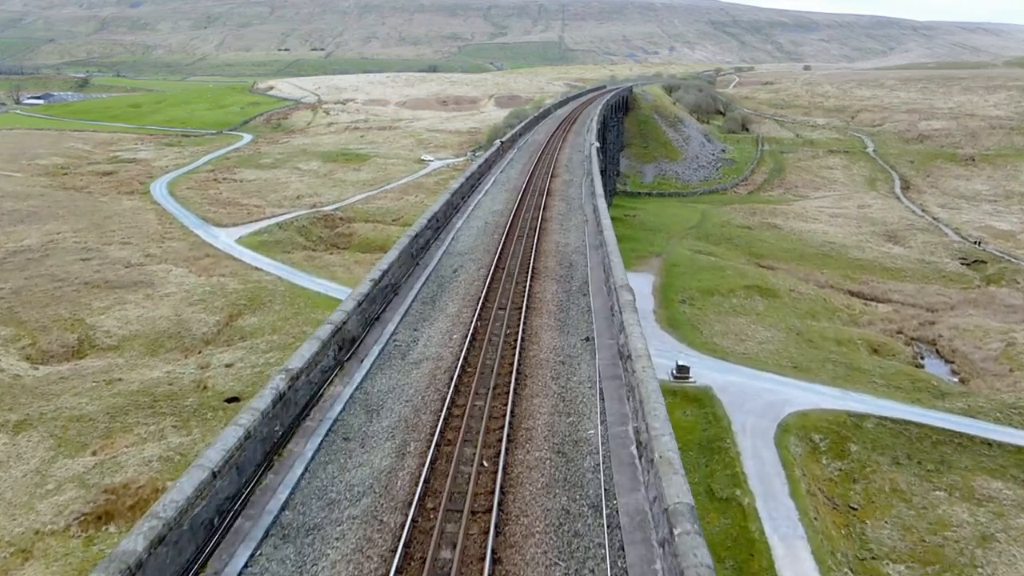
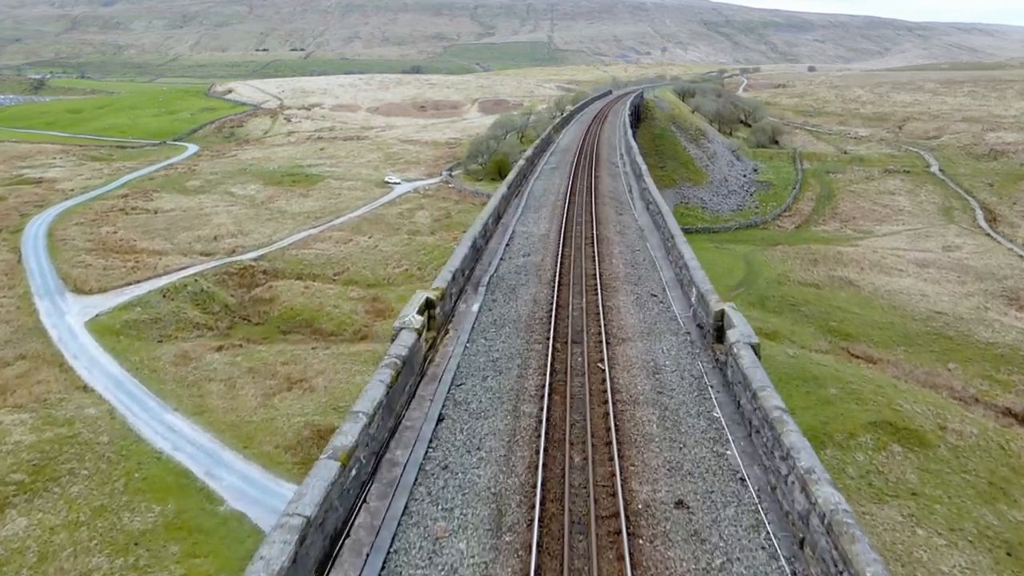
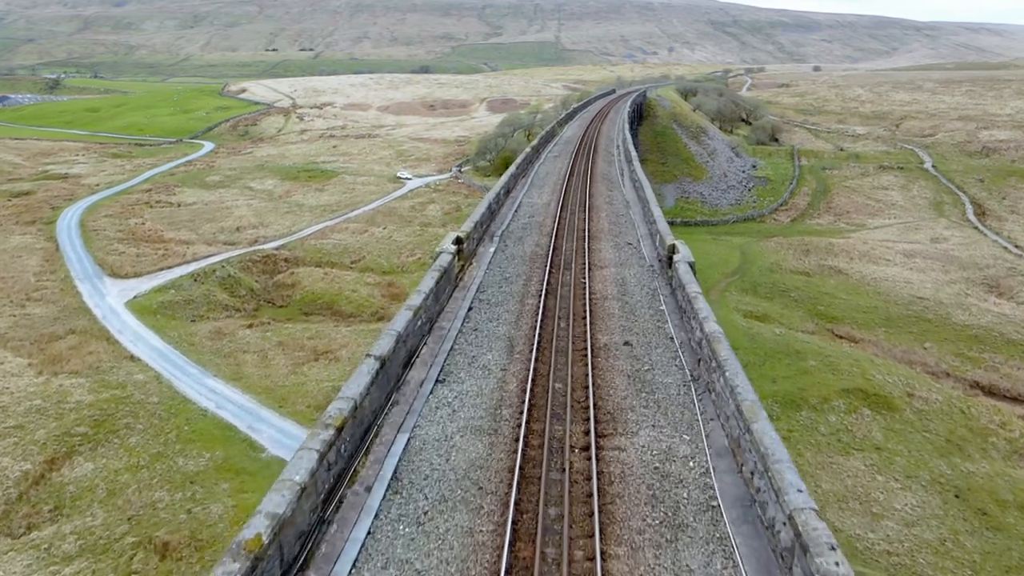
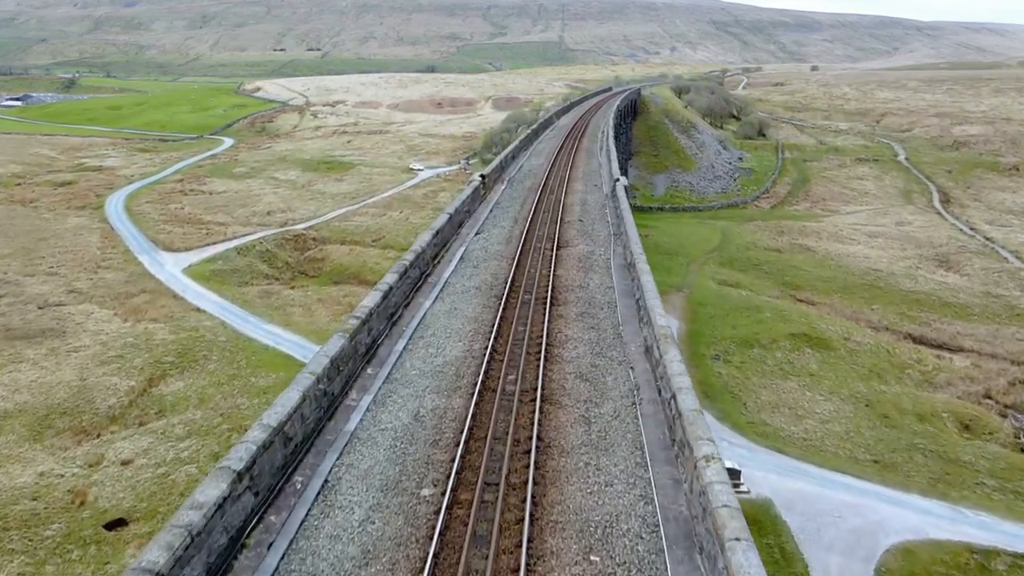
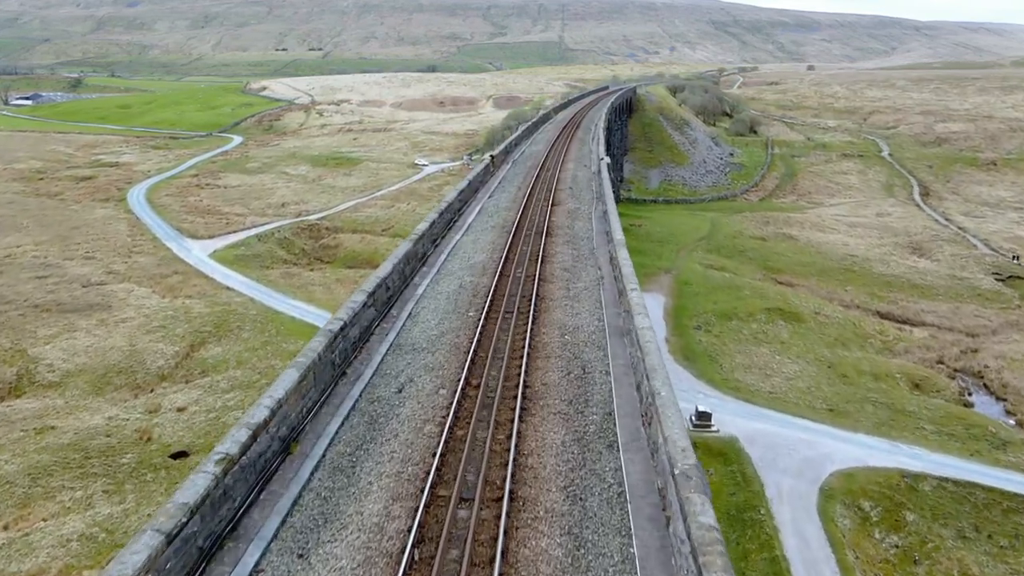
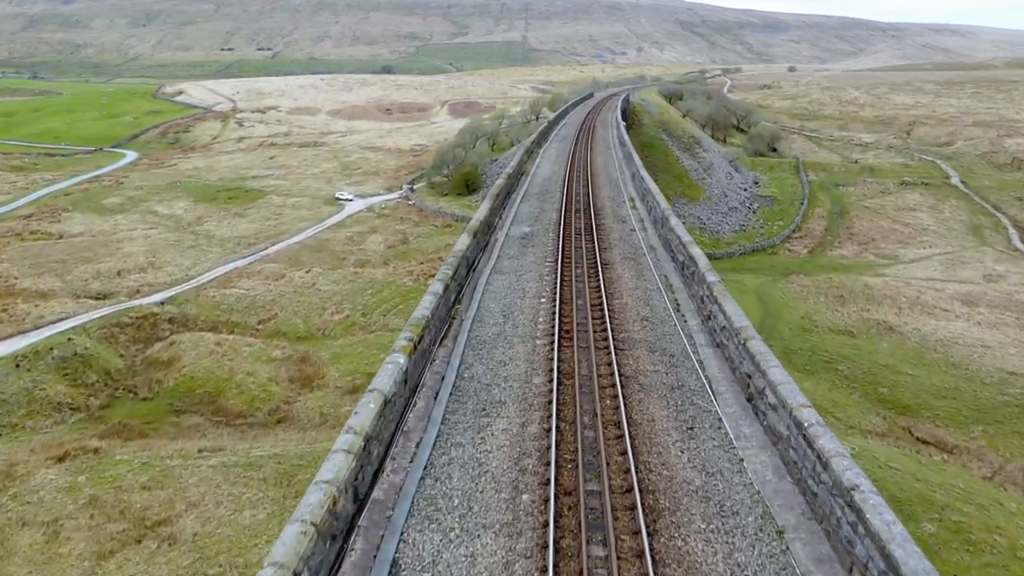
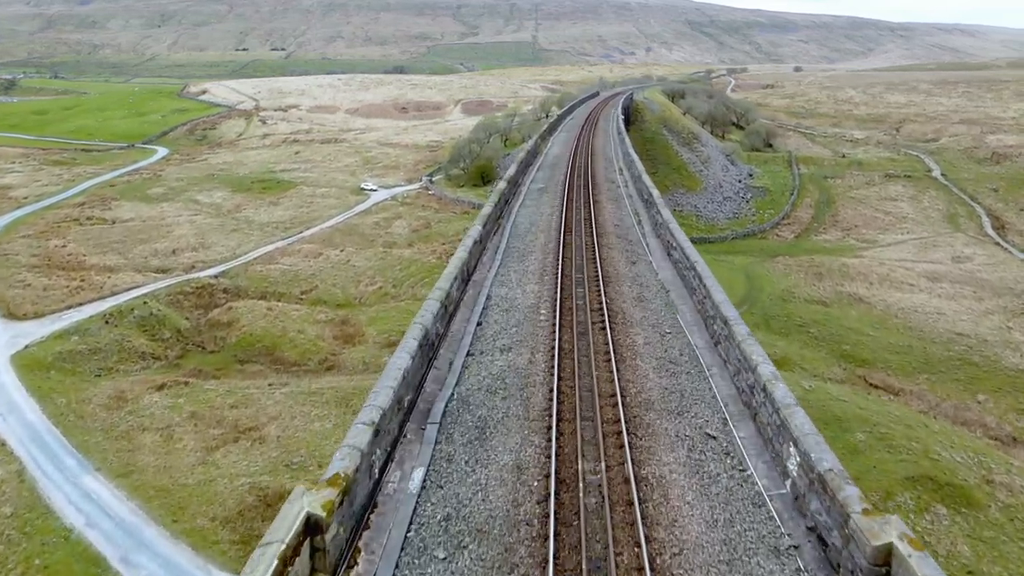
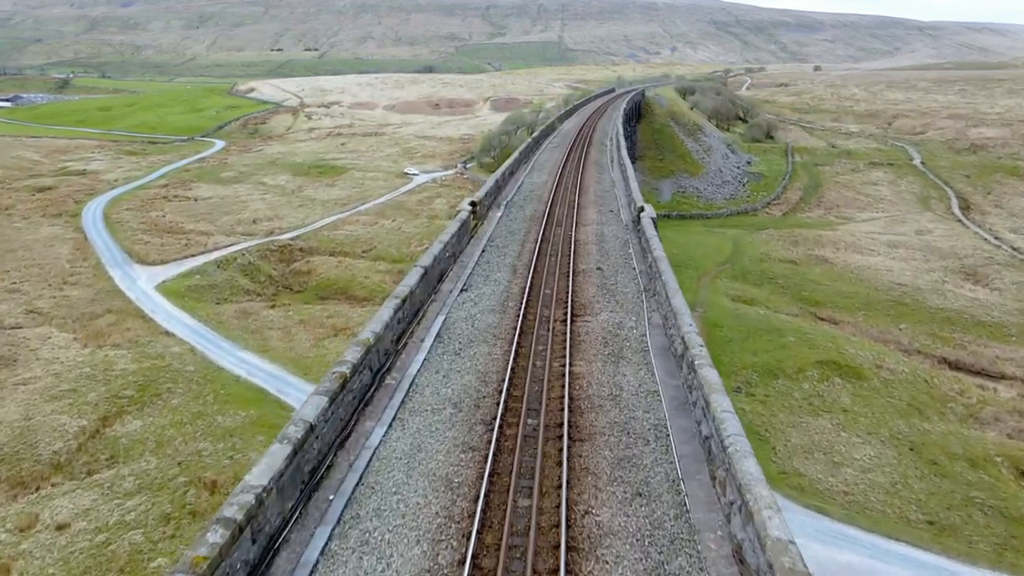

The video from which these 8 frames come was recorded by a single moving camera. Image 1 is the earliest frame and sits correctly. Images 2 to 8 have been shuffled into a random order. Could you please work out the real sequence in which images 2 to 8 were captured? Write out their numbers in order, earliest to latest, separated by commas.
5, 4, 8, 3, 2, 7, 6
